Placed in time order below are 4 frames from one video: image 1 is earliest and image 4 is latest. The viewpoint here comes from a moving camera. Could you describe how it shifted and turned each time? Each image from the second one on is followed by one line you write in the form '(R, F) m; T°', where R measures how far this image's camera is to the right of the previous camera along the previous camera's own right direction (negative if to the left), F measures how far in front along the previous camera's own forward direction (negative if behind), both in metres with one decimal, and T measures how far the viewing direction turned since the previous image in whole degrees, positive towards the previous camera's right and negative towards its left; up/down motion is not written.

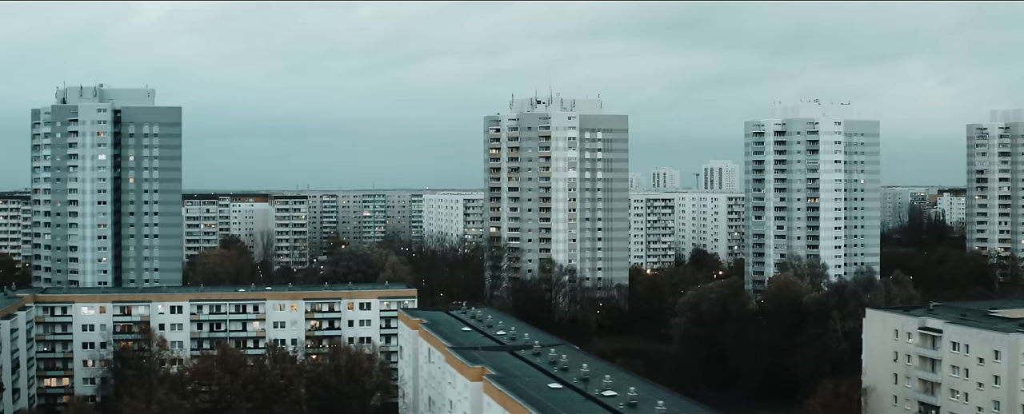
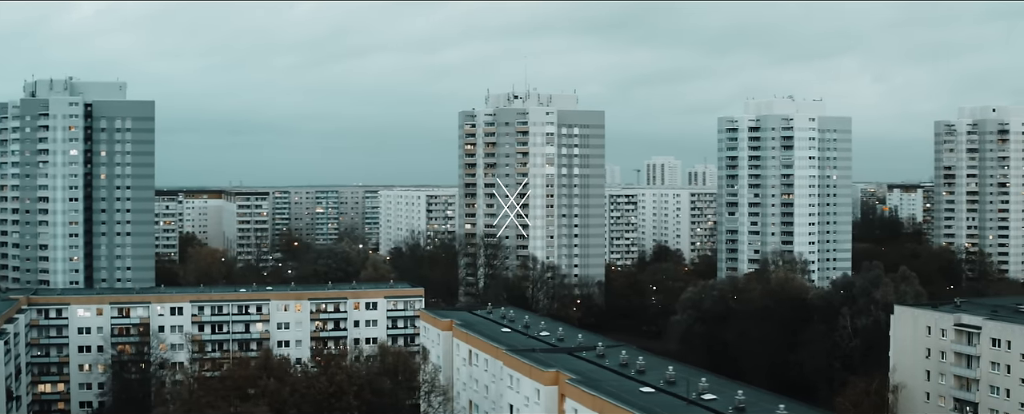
(-3.4, +1.2) m; +3°
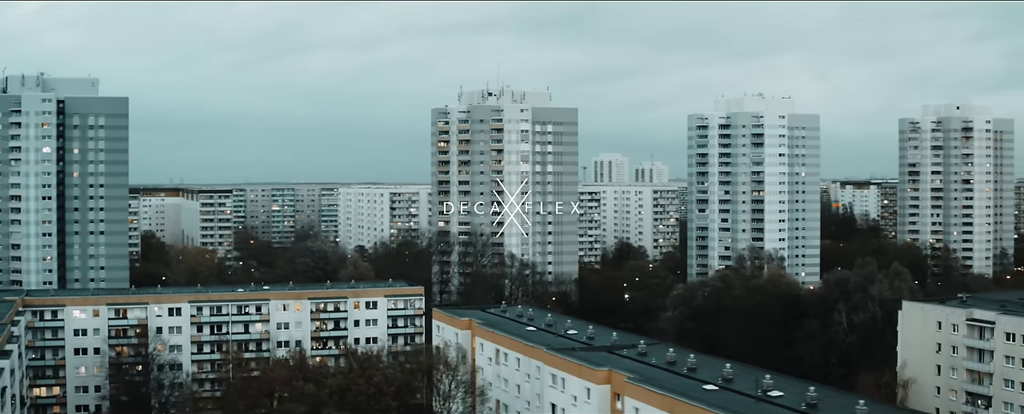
(-2.6, +0.2) m; +3°
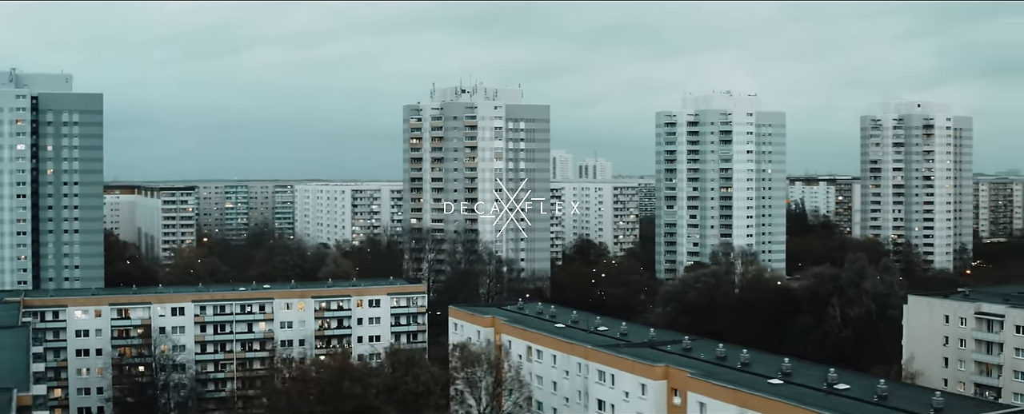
(-2.9, -0.1) m; +3°
